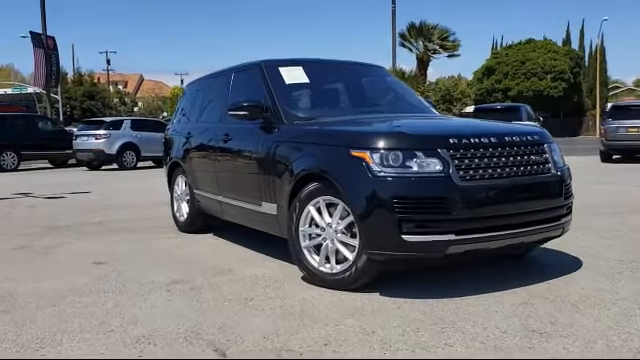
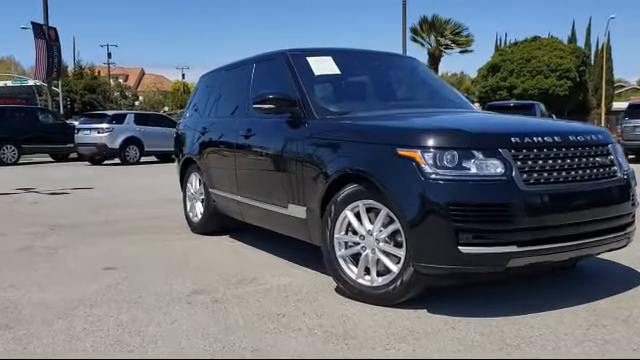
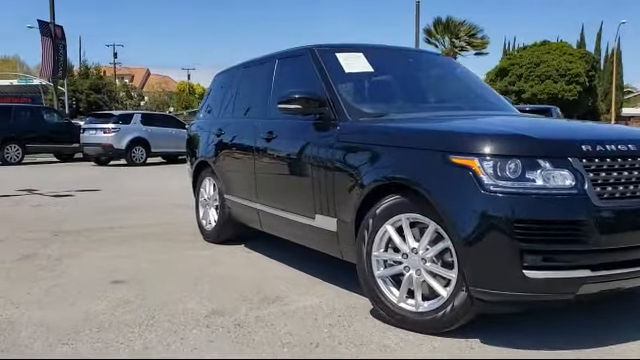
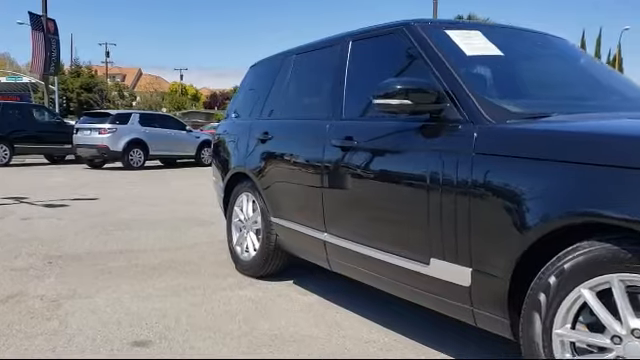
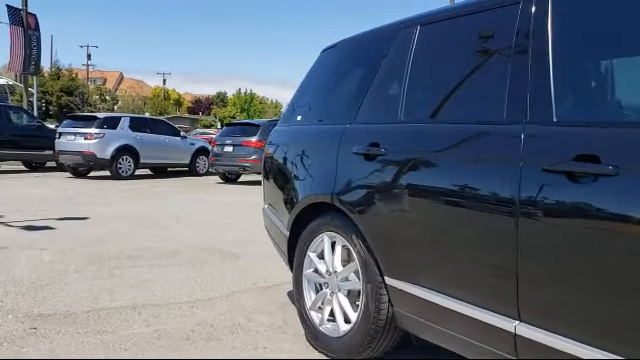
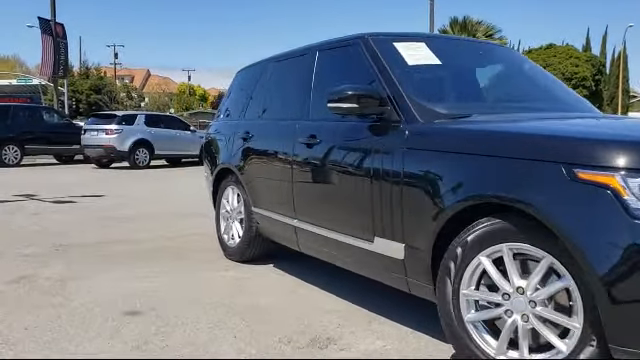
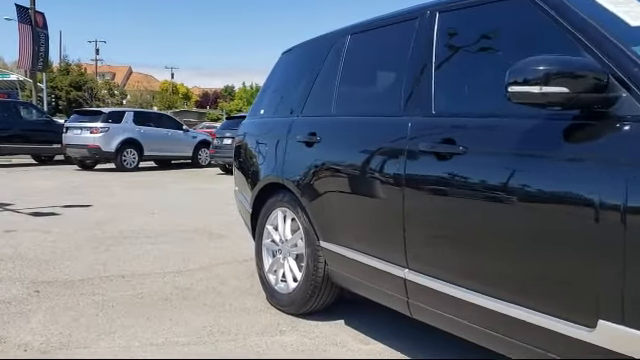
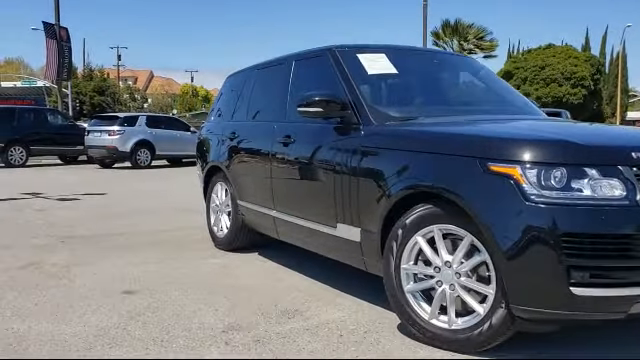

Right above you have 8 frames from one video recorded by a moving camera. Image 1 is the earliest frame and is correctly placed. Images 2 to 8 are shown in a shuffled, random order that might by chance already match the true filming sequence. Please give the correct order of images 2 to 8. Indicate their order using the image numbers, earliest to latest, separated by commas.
2, 3, 8, 6, 4, 7, 5
